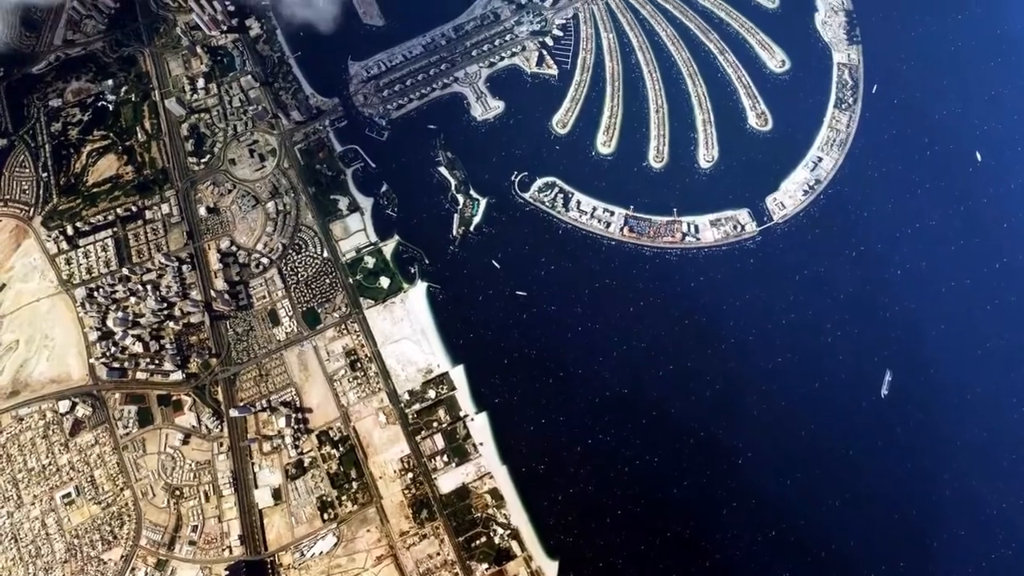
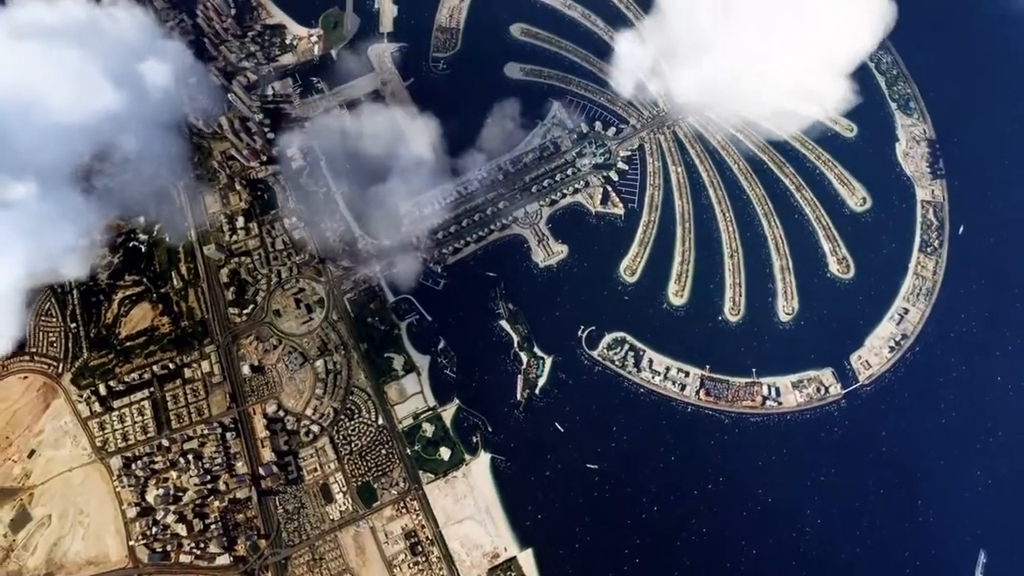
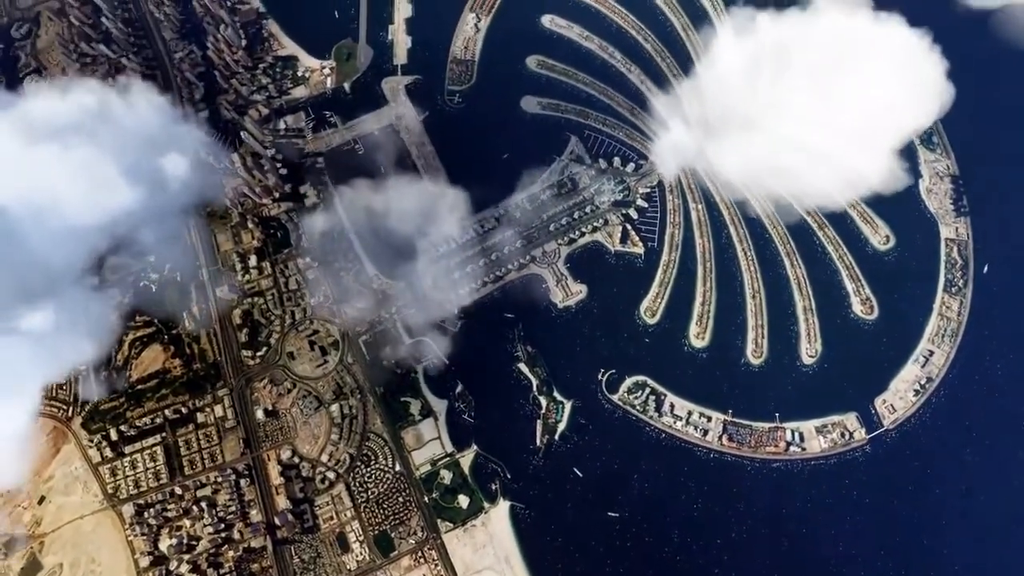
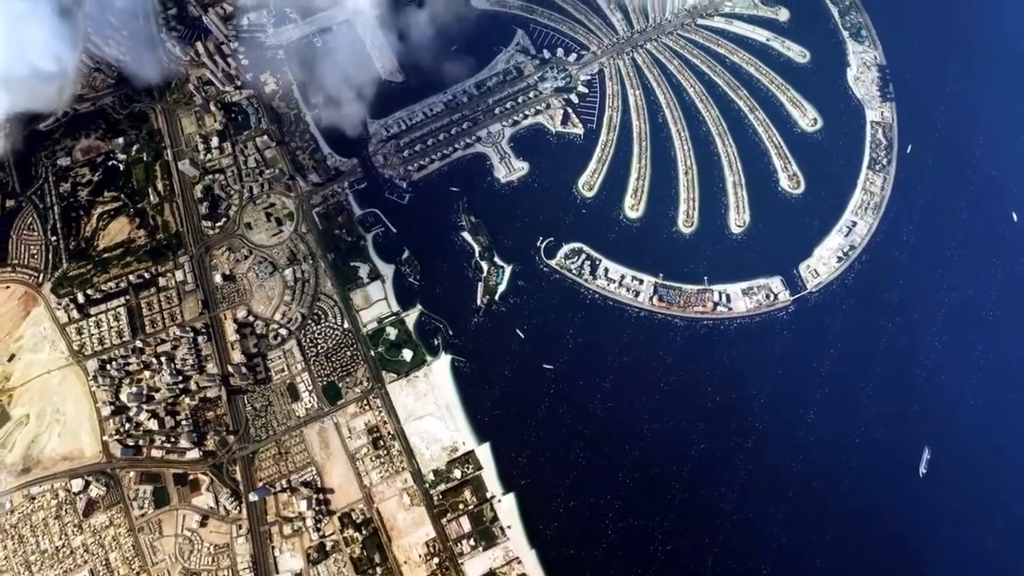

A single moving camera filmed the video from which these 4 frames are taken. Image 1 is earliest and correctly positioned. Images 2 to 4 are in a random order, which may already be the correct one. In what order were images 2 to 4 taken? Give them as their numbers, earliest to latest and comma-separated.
4, 2, 3
